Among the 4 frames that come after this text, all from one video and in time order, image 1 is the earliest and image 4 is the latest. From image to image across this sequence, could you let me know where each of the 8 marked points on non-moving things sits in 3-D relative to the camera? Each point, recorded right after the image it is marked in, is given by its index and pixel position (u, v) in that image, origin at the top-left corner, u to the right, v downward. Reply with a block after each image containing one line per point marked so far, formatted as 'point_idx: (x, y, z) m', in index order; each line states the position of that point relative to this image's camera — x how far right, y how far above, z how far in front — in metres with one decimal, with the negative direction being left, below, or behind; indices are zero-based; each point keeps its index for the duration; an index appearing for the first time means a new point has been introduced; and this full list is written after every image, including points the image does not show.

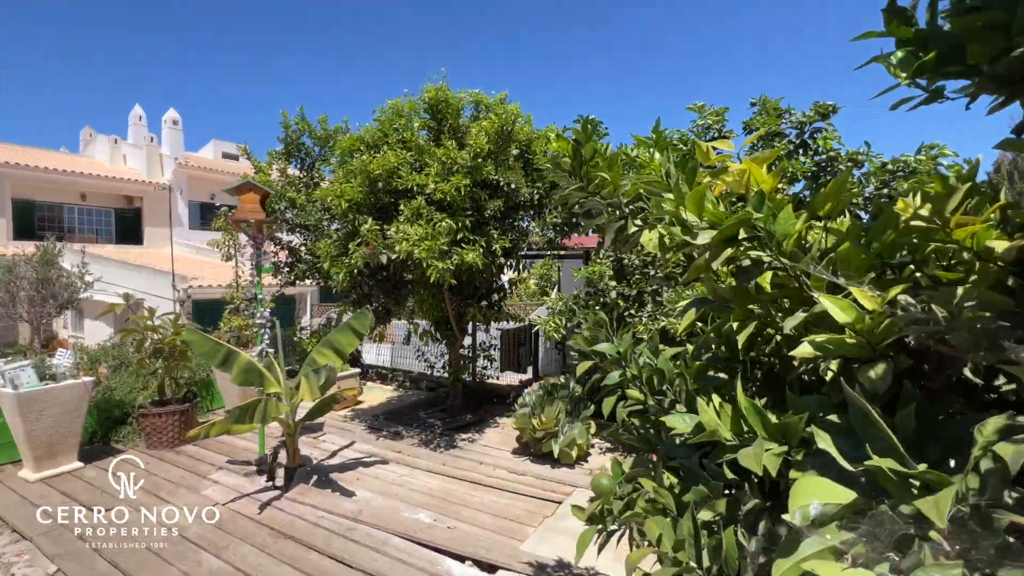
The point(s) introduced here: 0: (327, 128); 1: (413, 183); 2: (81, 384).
0: (-3.6, +3.1, +9.2) m
1: (-1.2, +1.3, +5.8) m
2: (-5.6, -1.3, +6.1) m
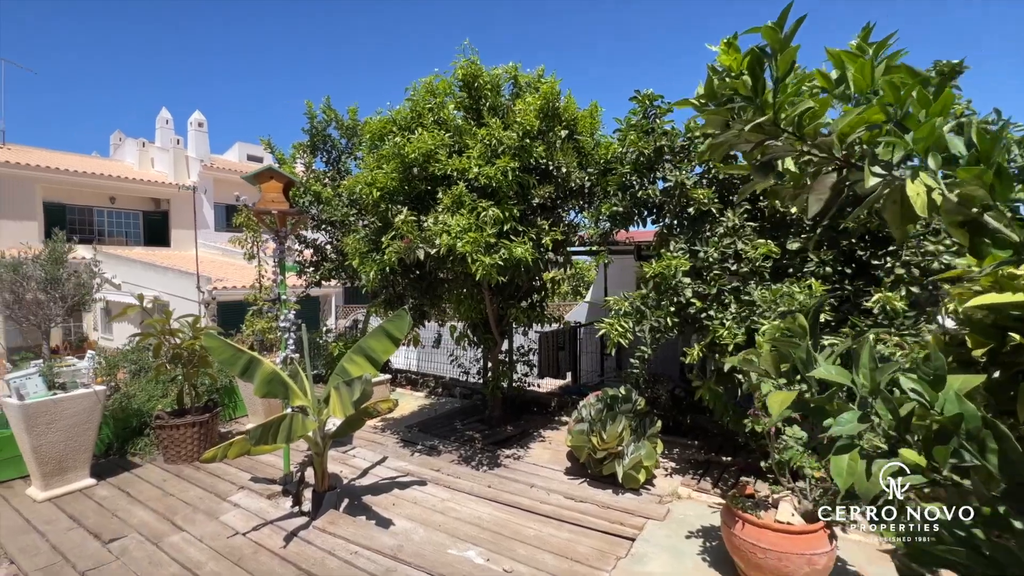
0: (-2.9, +3.1, +8.7) m
1: (-0.6, +1.3, +5.1) m
2: (-5.0, -1.3, +5.6) m
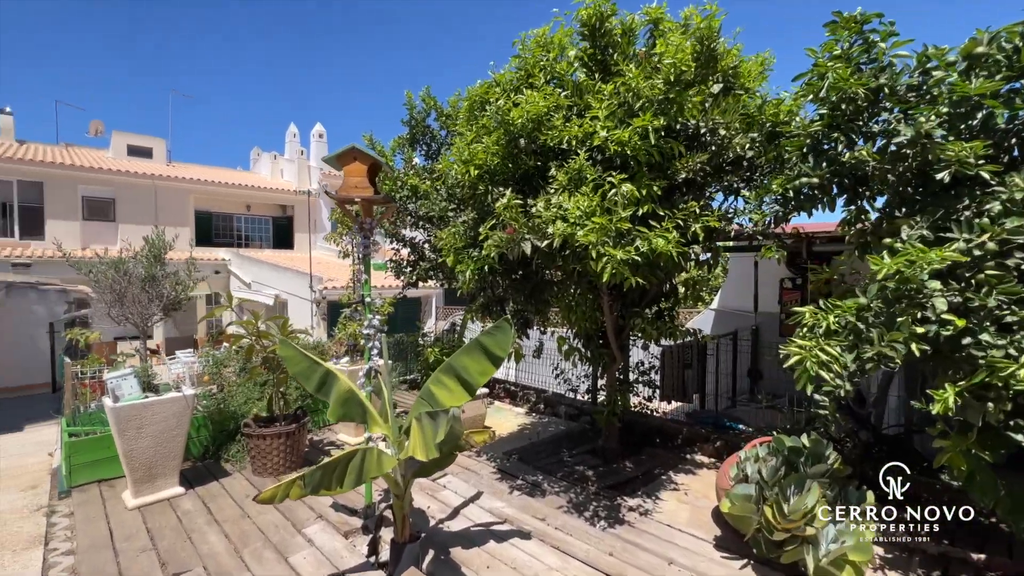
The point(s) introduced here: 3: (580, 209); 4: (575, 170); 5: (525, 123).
0: (-1.0, +3.1, +7.9) m
1: (+0.5, +1.3, +3.9) m
2: (-3.7, -1.2, +5.3) m
3: (+0.5, +0.6, +3.6) m
4: (+0.5, +1.0, +3.8) m
5: (+0.1, +1.4, +4.0) m
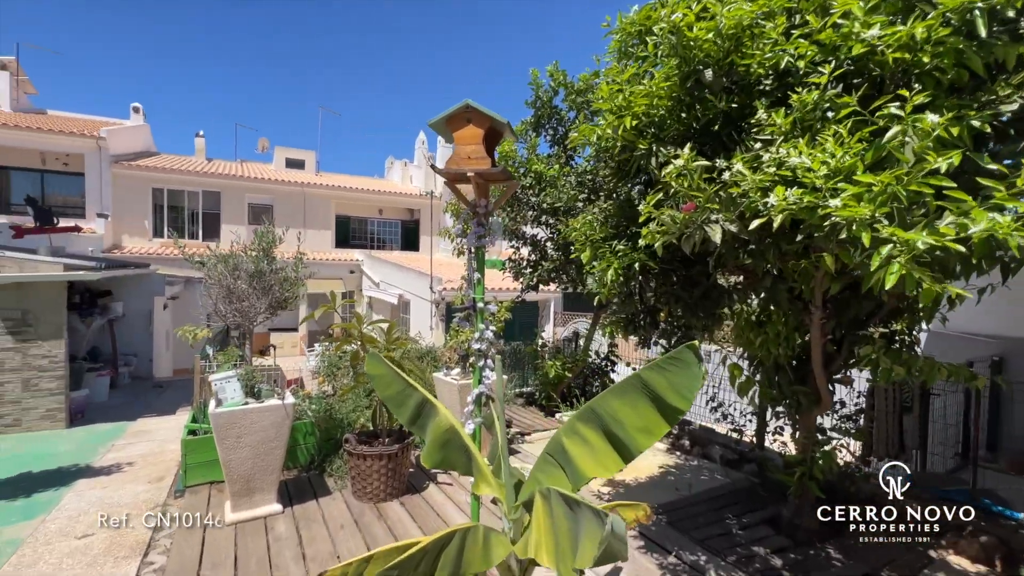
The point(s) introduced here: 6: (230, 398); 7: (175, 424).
0: (+1.1, +3.0, +6.6) m
1: (+1.5, +1.2, +2.4) m
2: (-2.3, -1.2, +4.8) m
3: (+1.4, +0.6, +2.1) m
4: (+1.5, +0.9, +2.3) m
5: (+1.2, +1.4, +2.6) m
6: (-2.9, -1.1, +4.7) m
7: (-6.3, -2.5, +8.8) m
